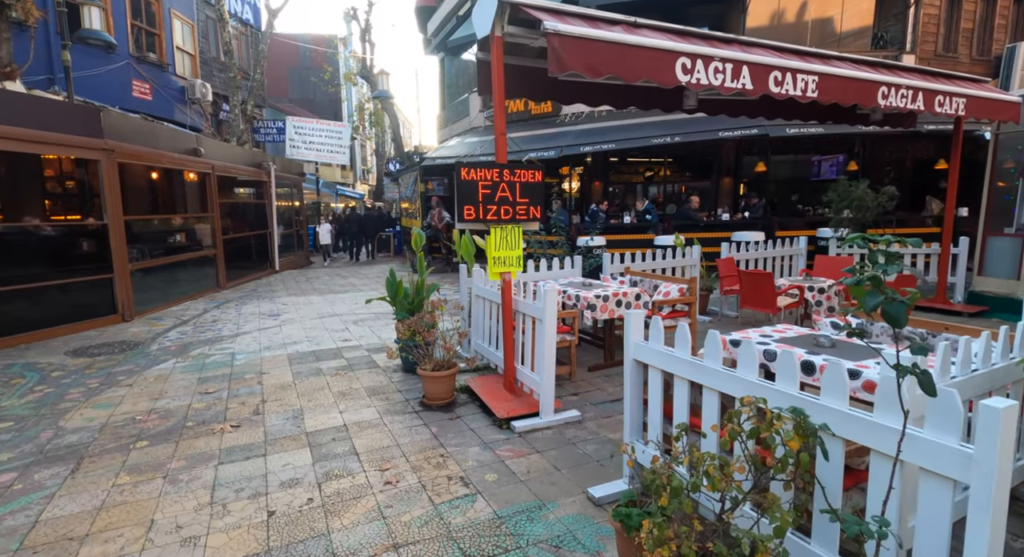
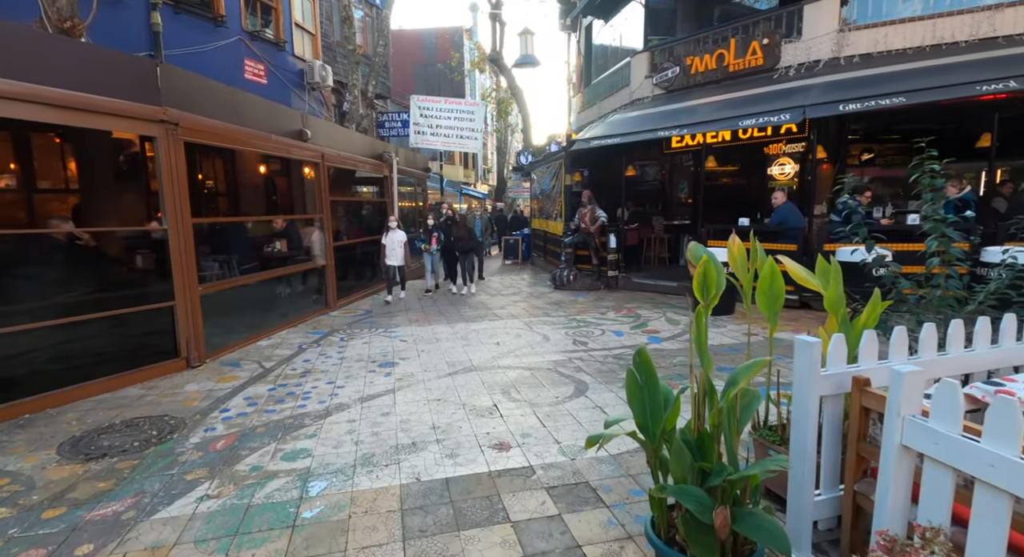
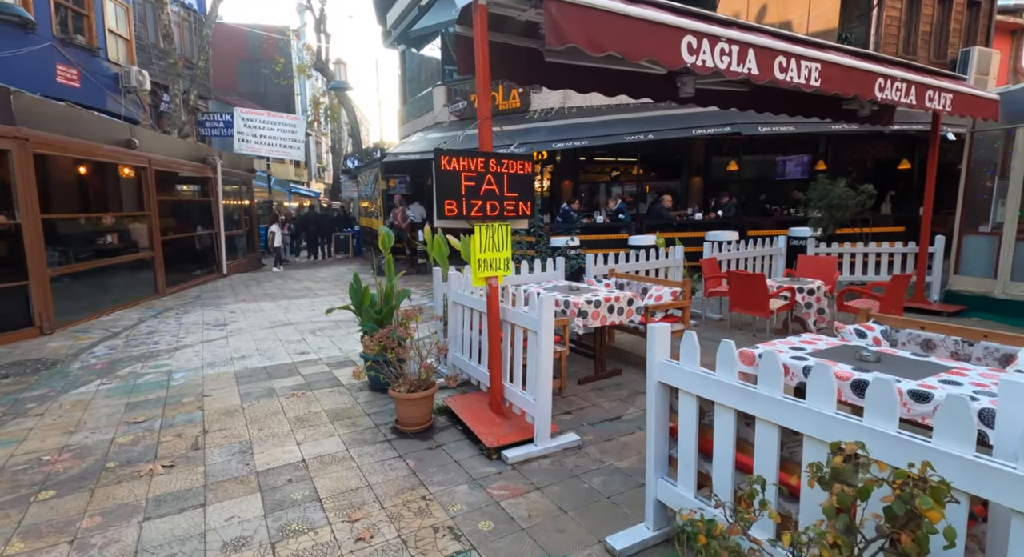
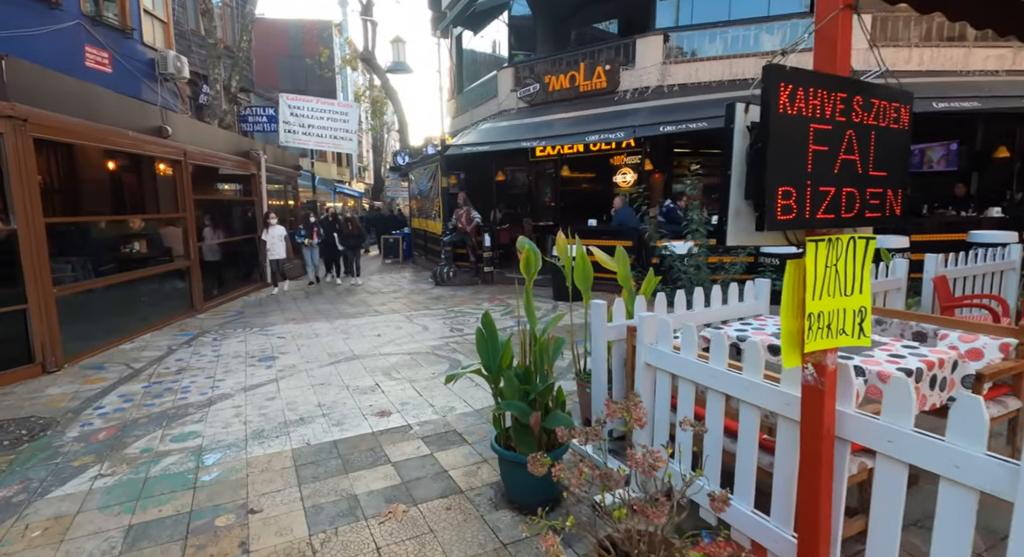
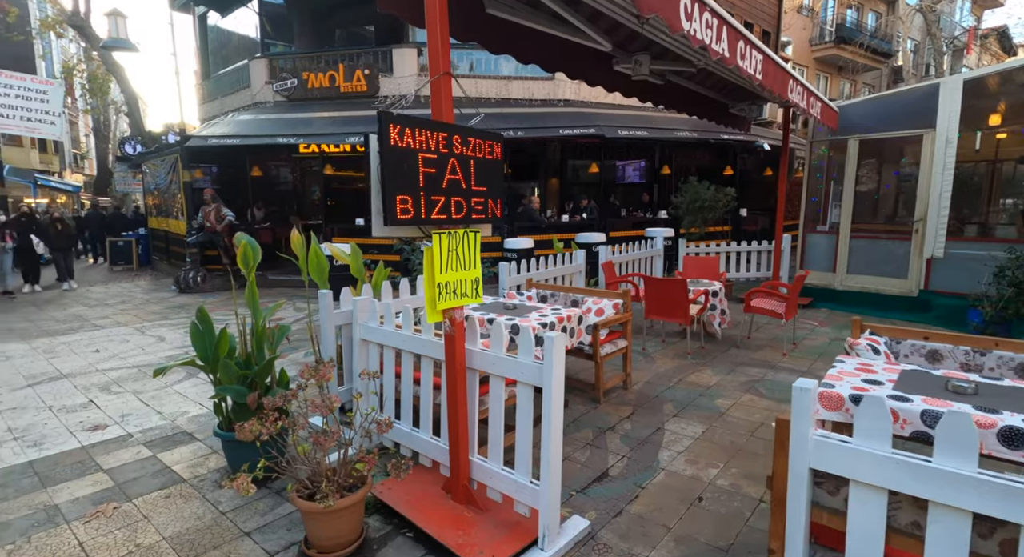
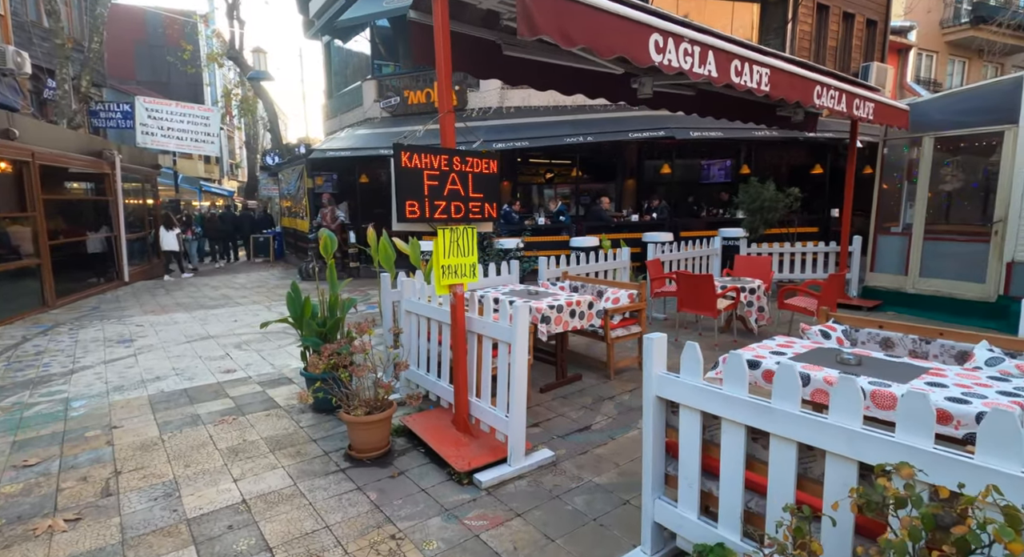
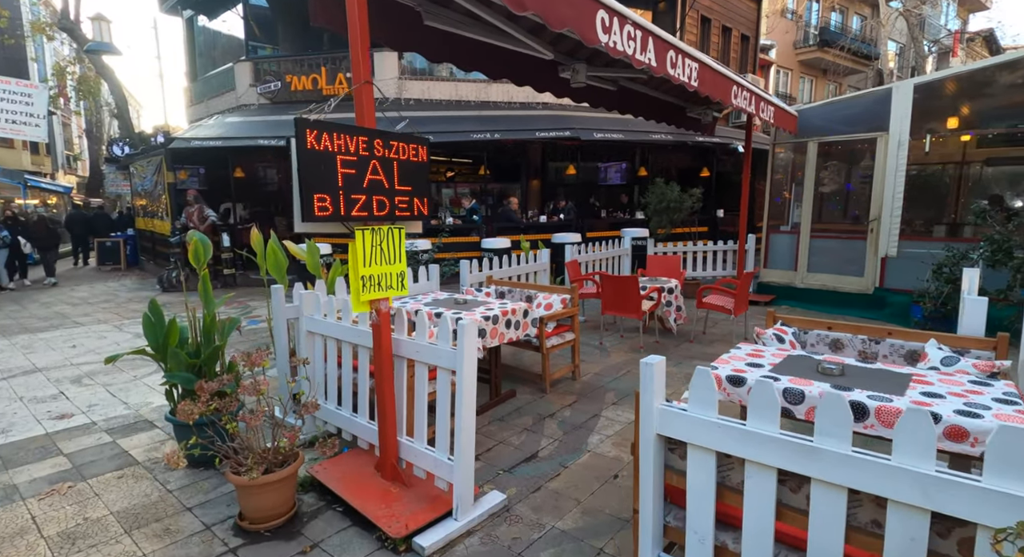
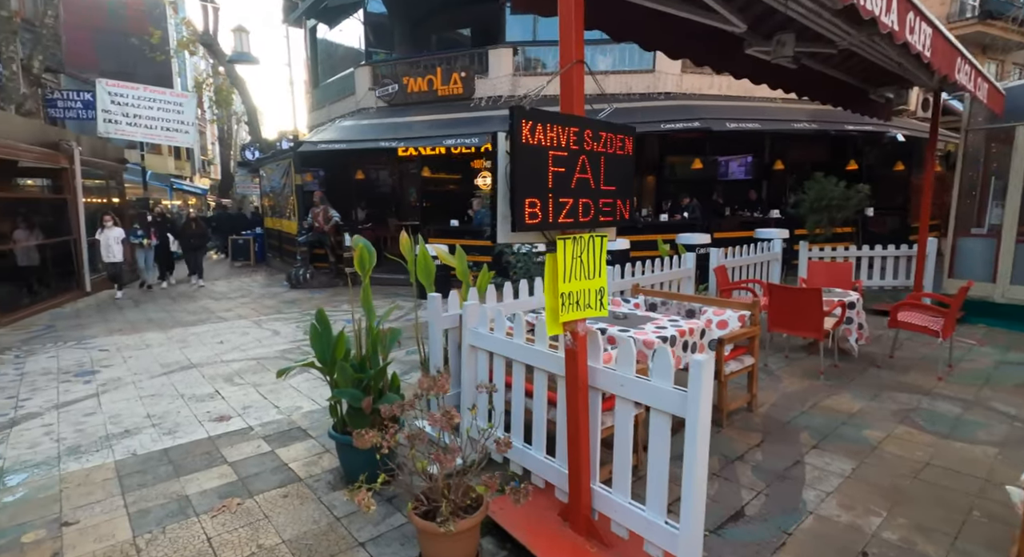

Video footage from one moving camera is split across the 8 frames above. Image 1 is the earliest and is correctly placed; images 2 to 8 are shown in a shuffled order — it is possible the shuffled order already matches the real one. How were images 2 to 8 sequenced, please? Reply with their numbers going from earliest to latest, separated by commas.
3, 6, 7, 5, 8, 4, 2
